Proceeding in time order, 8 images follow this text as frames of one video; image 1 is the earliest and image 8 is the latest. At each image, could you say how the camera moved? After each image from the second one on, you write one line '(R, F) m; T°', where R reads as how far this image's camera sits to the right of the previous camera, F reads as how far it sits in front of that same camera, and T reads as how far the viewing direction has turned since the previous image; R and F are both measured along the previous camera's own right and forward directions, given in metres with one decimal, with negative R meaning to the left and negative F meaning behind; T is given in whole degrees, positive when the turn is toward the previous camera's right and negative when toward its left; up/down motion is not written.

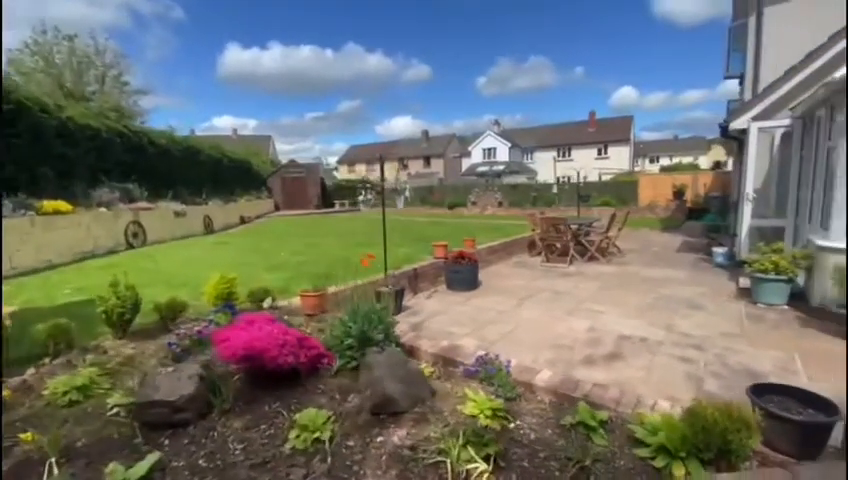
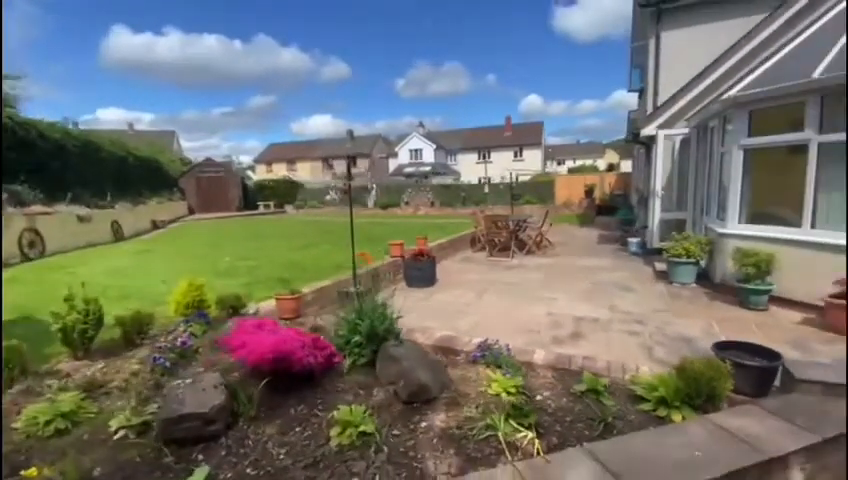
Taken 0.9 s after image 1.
(-0.8, -0.1) m; +11°
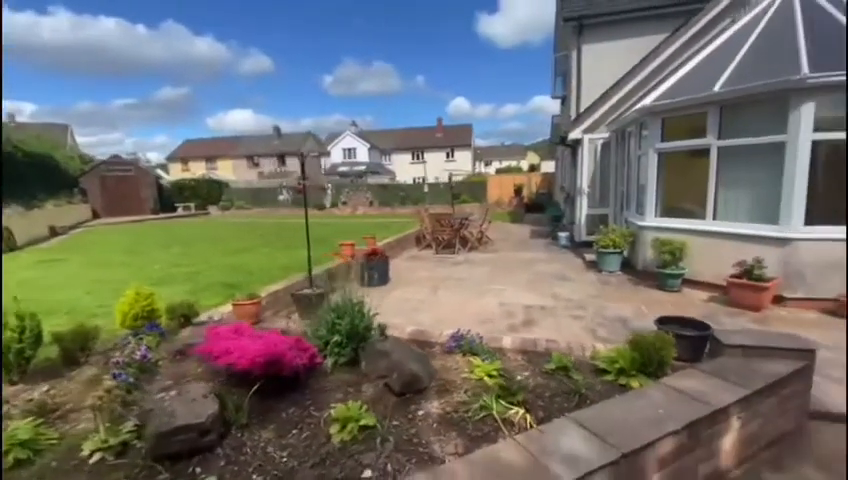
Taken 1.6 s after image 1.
(-0.4, -0.1) m; +10°
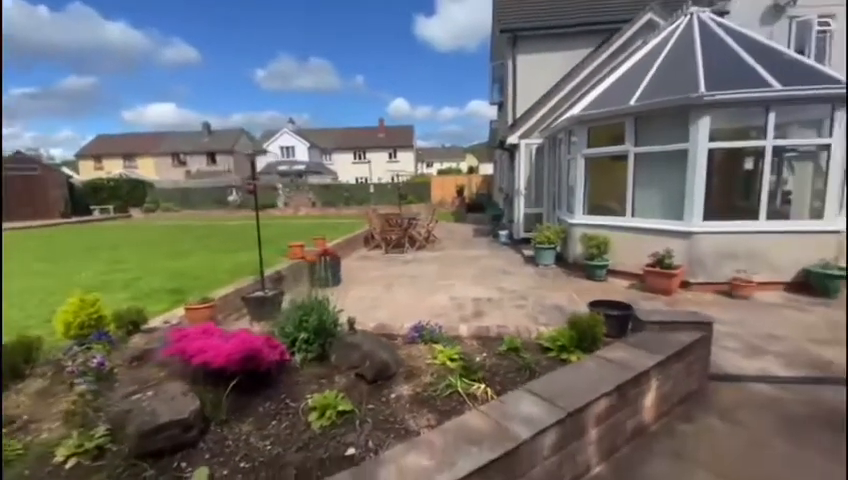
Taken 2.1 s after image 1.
(-0.2, -0.3) m; +9°
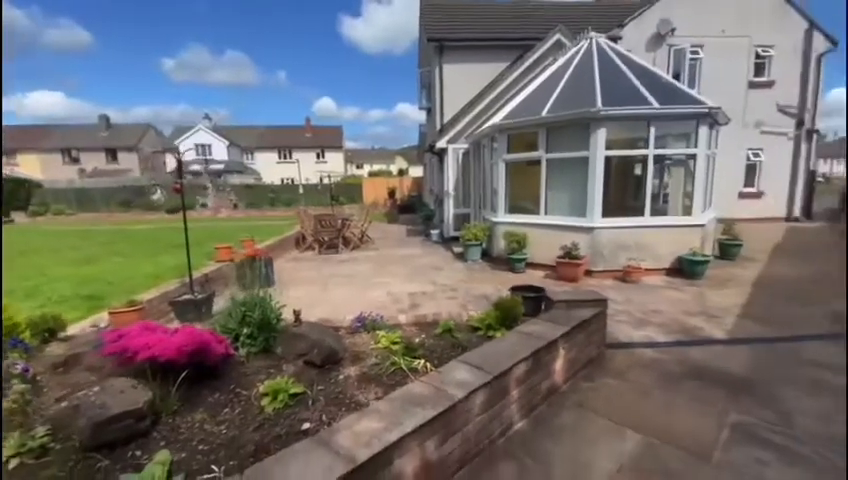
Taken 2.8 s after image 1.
(-0.1, -0.4) m; +10°
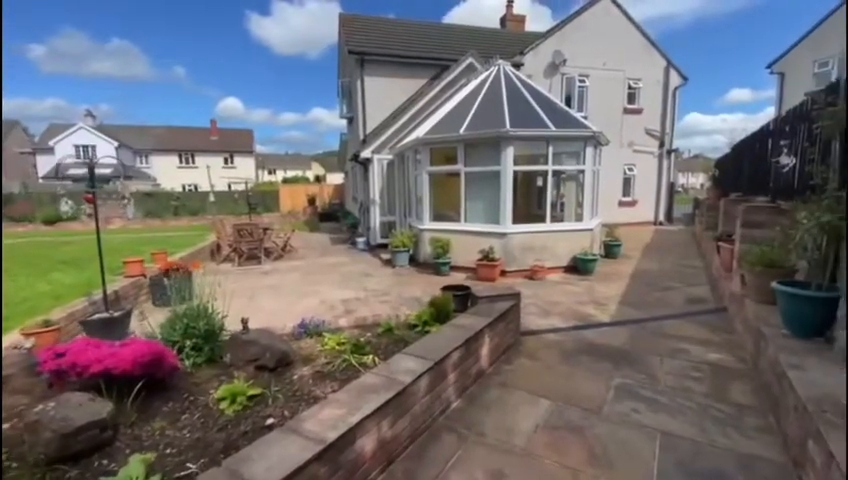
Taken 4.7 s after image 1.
(-0.3, -0.5) m; +12°
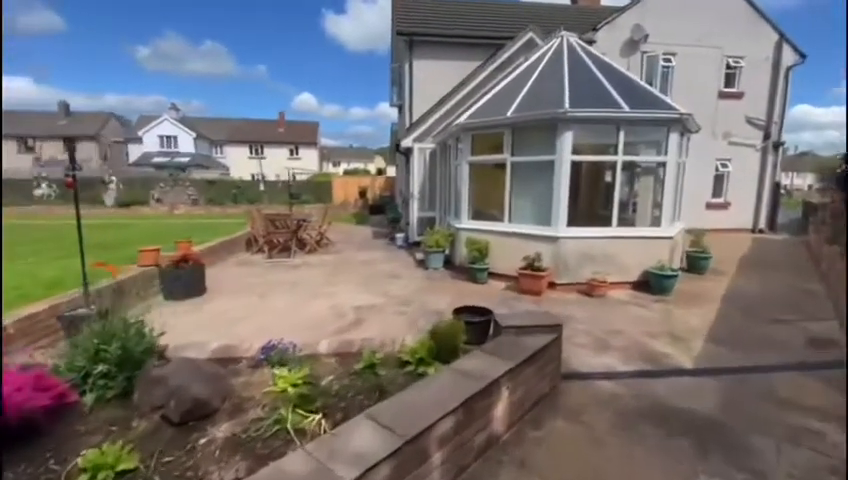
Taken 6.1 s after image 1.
(+0.6, +1.4) m; -9°
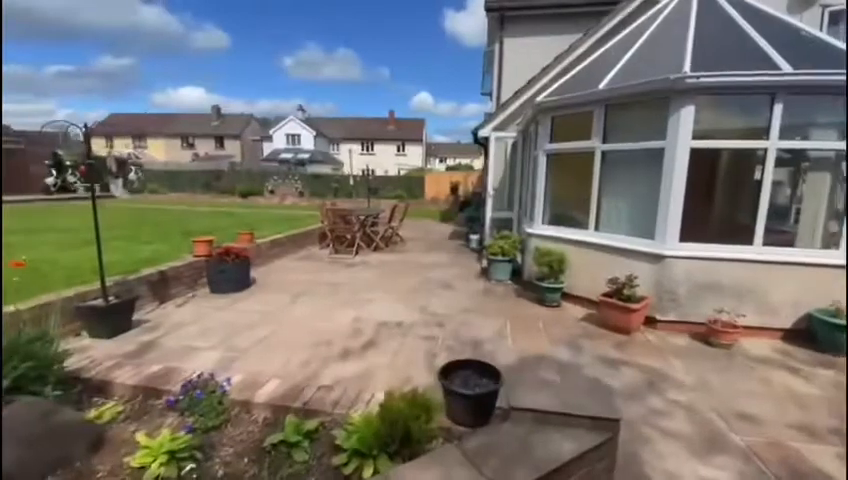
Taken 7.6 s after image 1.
(+0.9, +1.5) m; -16°
